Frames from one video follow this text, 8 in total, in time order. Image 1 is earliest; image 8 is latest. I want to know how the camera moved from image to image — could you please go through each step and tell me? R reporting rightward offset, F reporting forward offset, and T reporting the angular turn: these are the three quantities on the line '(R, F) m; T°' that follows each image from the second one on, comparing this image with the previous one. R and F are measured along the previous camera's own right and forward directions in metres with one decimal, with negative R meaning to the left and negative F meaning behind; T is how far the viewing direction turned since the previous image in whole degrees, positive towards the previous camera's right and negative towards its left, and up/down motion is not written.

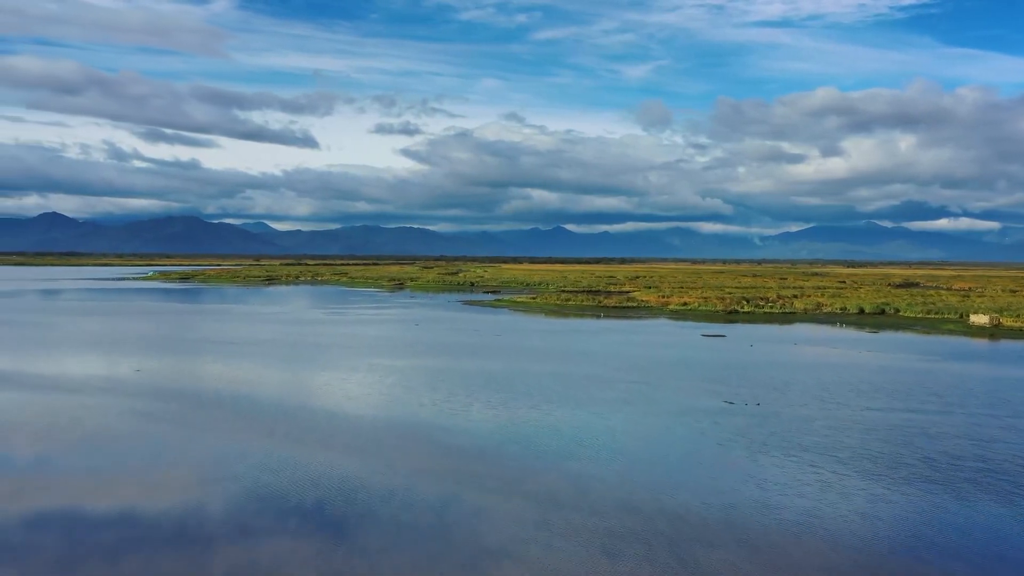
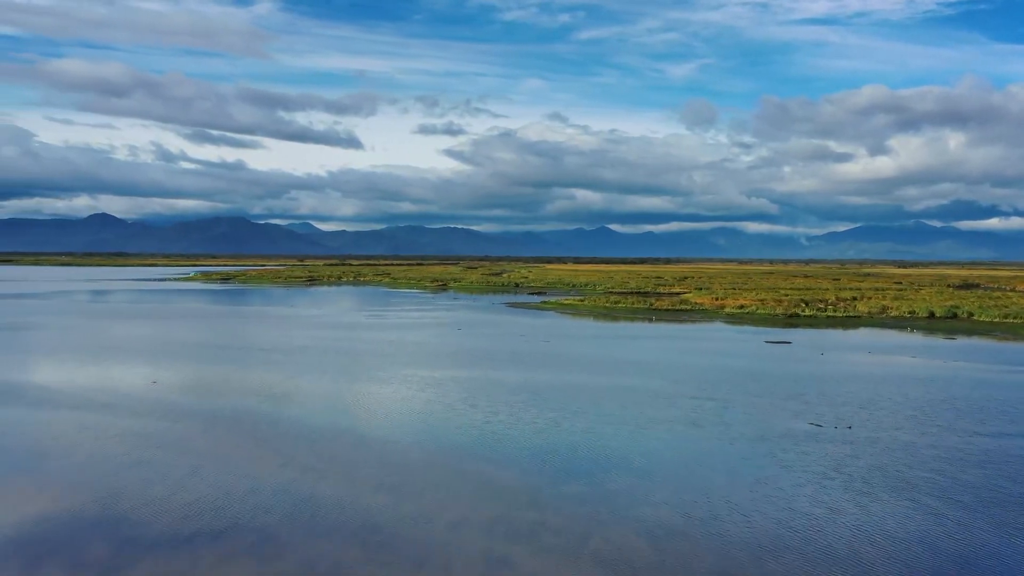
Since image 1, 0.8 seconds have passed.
(-0.2, +2.3) m; -2°
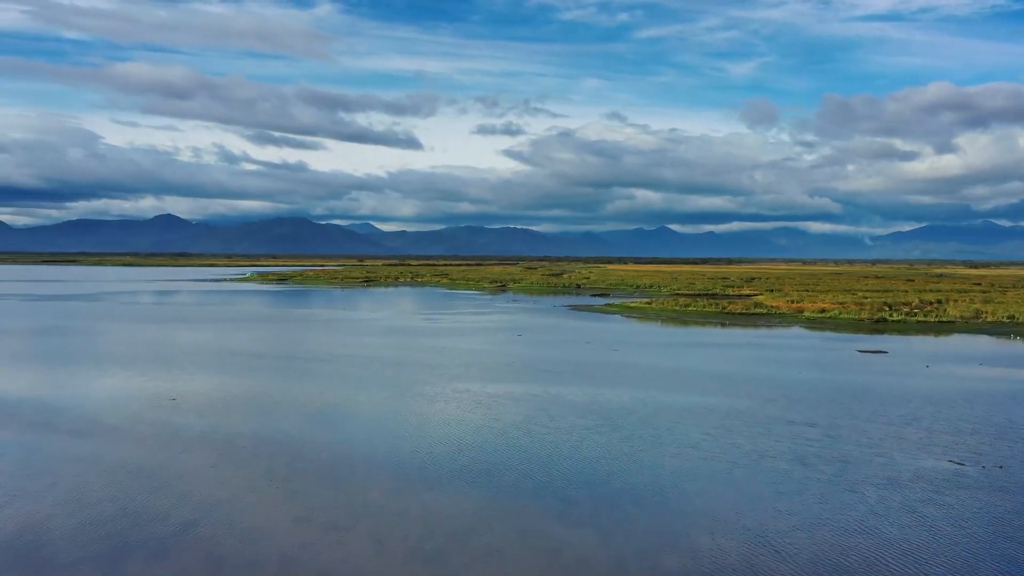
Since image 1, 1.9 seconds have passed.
(-0.2, +3.0) m; -3°
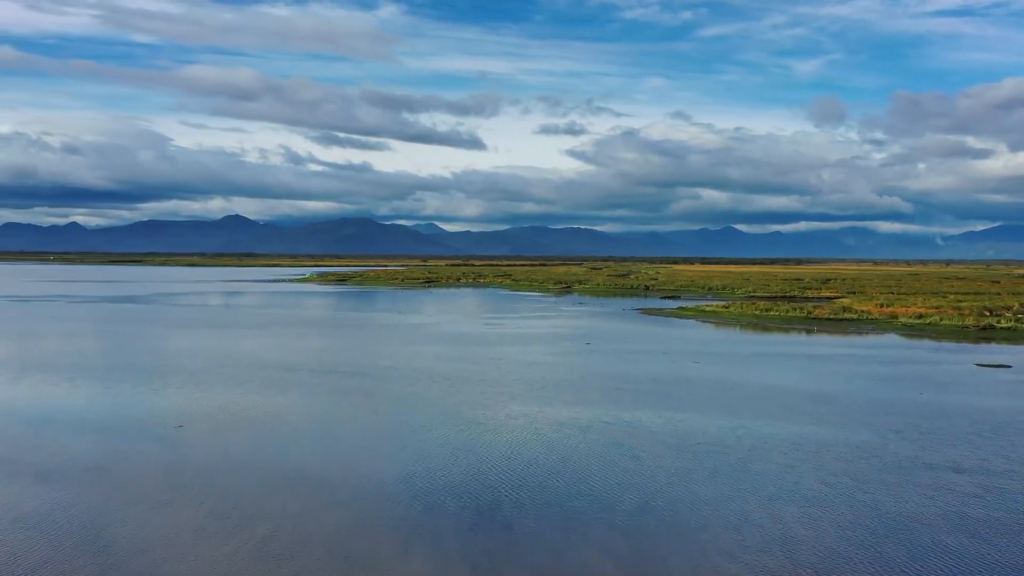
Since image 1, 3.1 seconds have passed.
(-0.1, +3.4) m; -3°
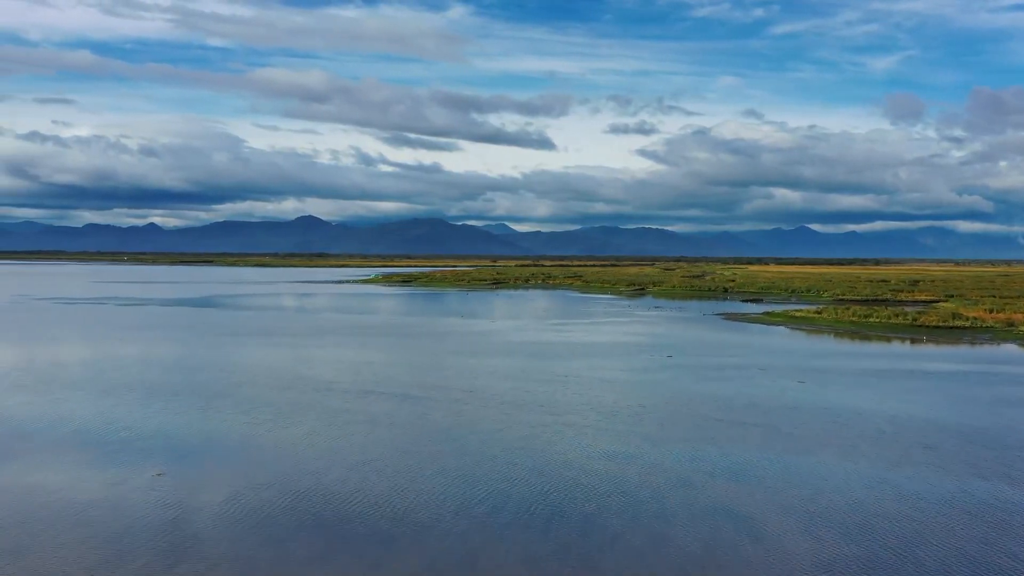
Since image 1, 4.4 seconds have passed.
(0.0, +3.9) m; -3°
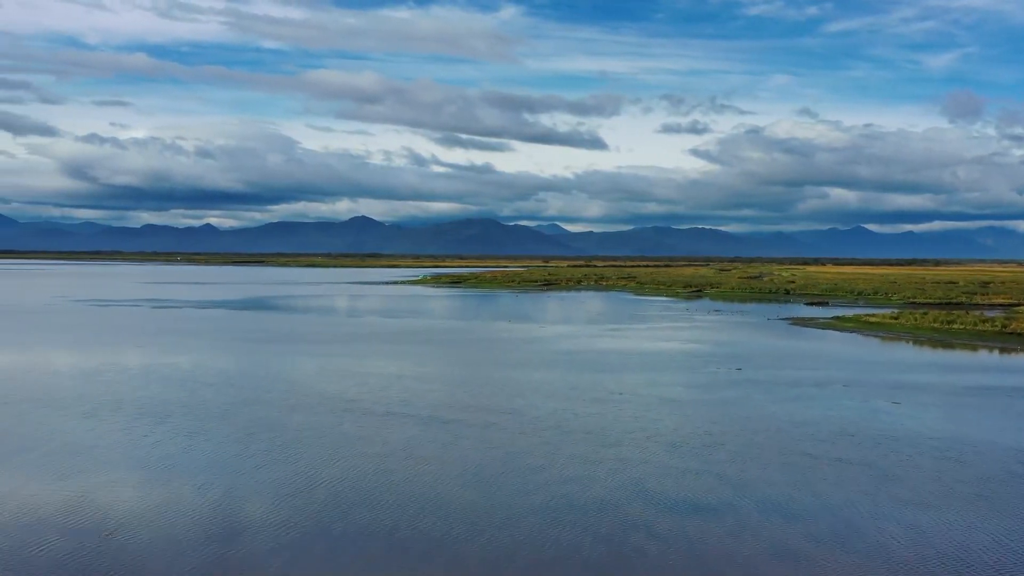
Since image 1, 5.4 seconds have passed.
(0.0, +2.9) m; -2°
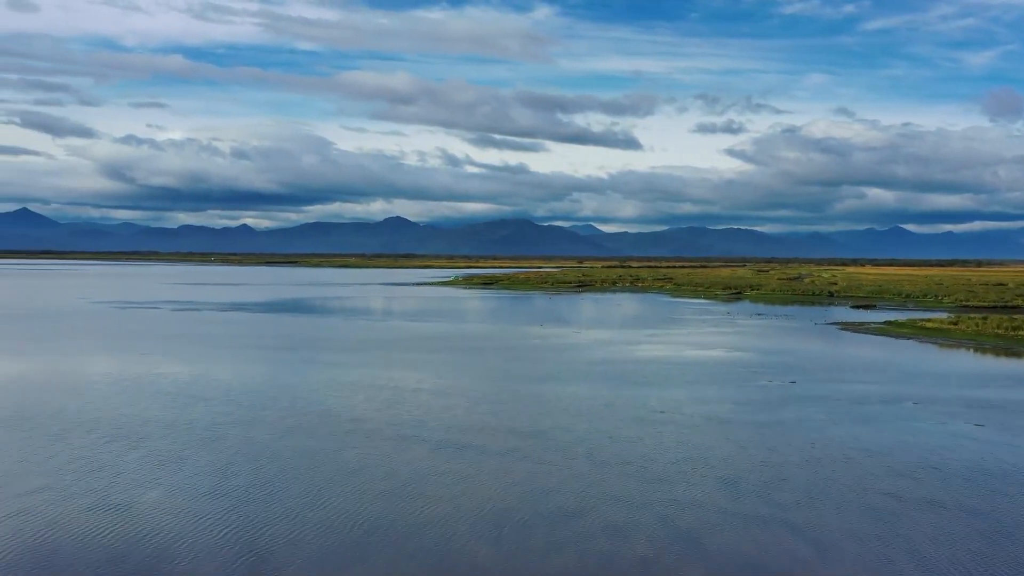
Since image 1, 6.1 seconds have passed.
(+0.1, +2.3) m; -2°
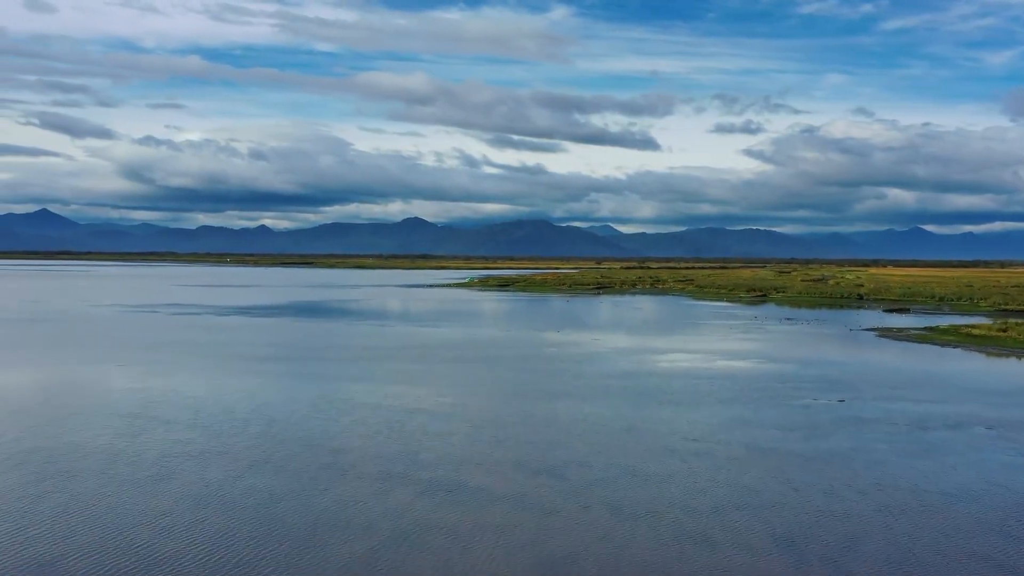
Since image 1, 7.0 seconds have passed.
(+0.1, +2.6) m; -1°
